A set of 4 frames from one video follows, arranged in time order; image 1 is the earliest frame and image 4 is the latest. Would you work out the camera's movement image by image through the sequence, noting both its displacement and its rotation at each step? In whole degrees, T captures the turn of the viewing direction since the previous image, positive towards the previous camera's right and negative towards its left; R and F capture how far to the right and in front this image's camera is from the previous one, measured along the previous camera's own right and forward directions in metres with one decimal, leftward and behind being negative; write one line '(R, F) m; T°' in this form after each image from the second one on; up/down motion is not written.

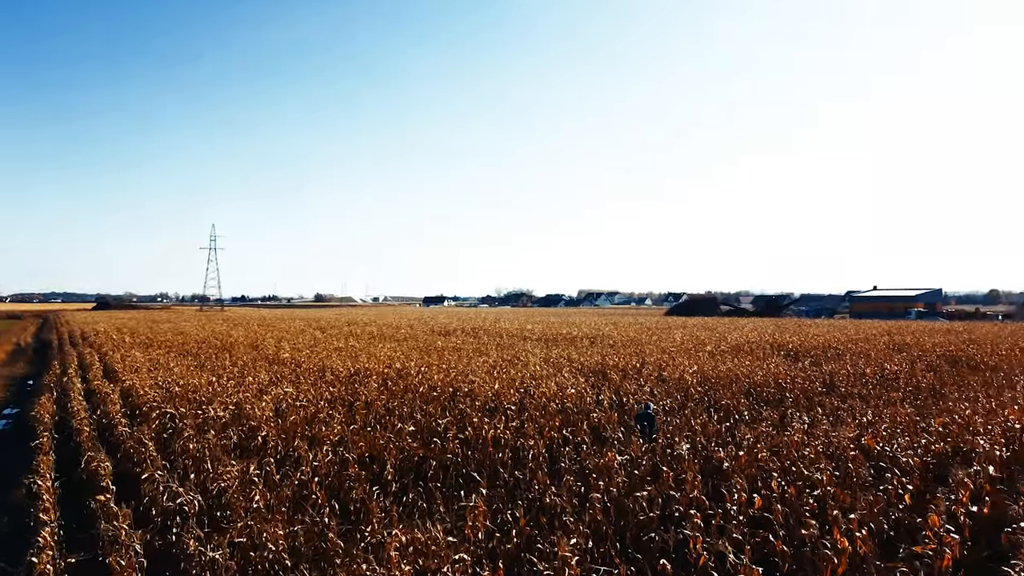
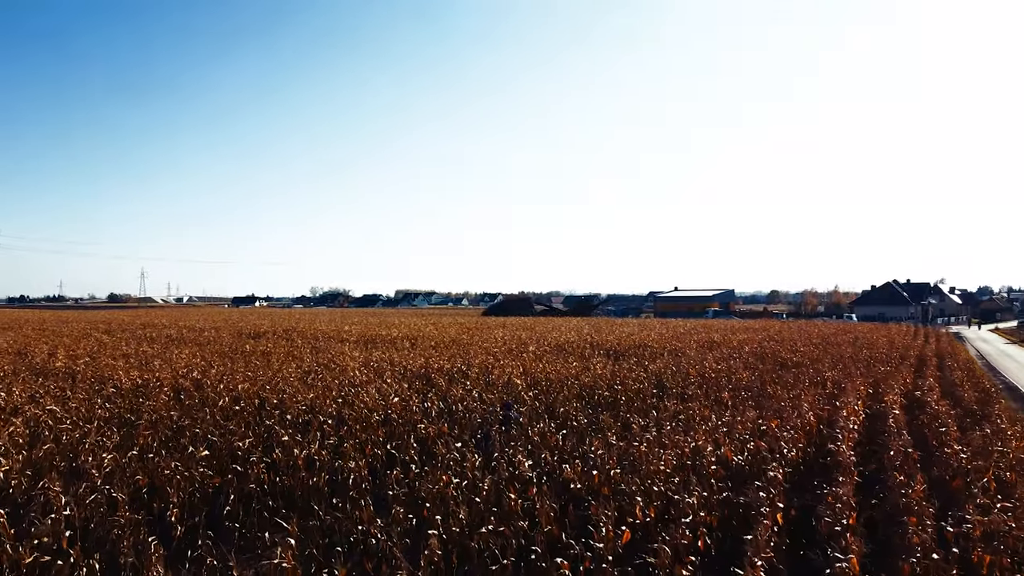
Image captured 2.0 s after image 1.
(0.0, +1.2) m; +16°
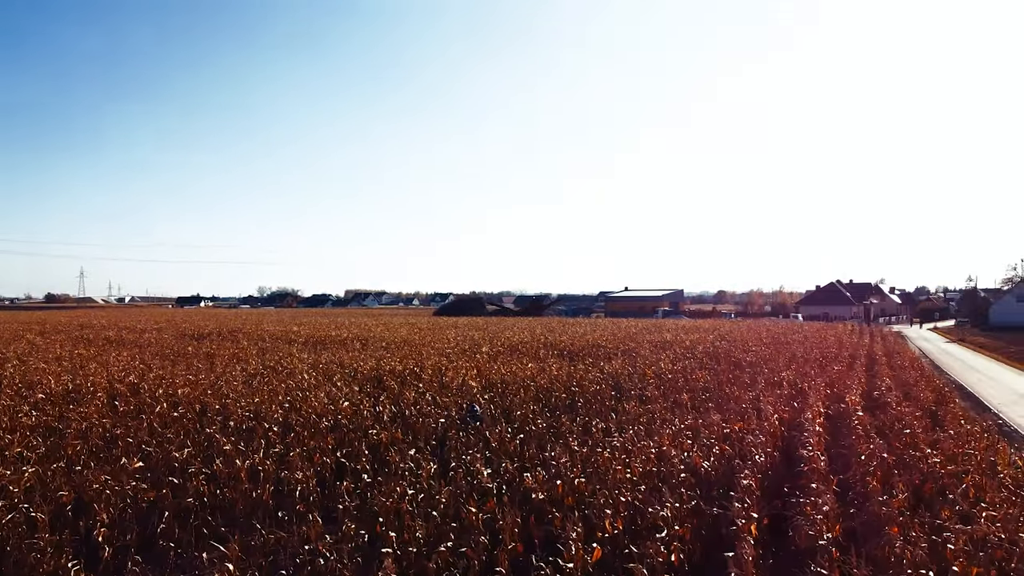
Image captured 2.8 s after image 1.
(-0.1, +0.4) m; +4°
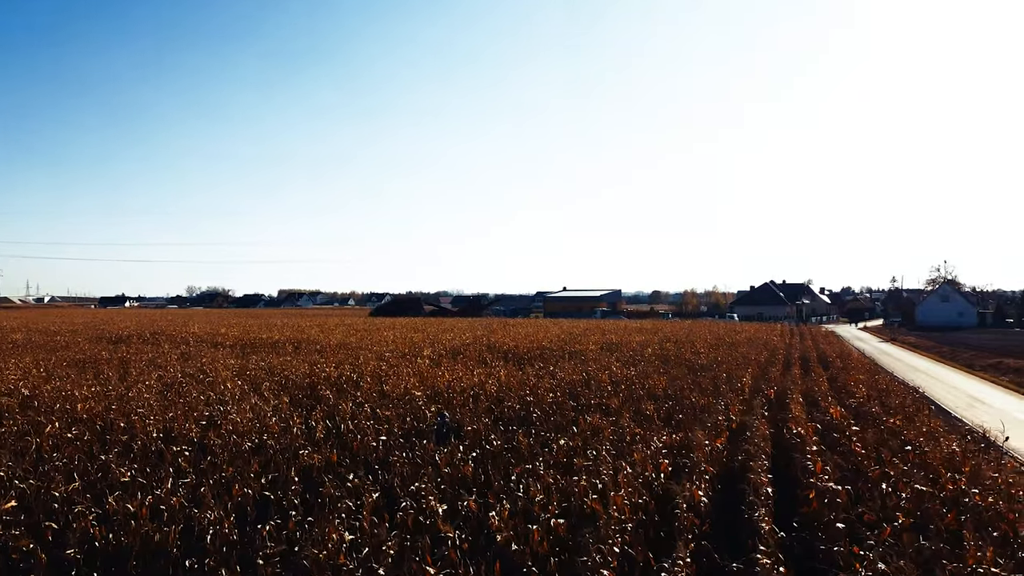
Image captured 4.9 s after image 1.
(-0.2, +1.1) m; +6°
